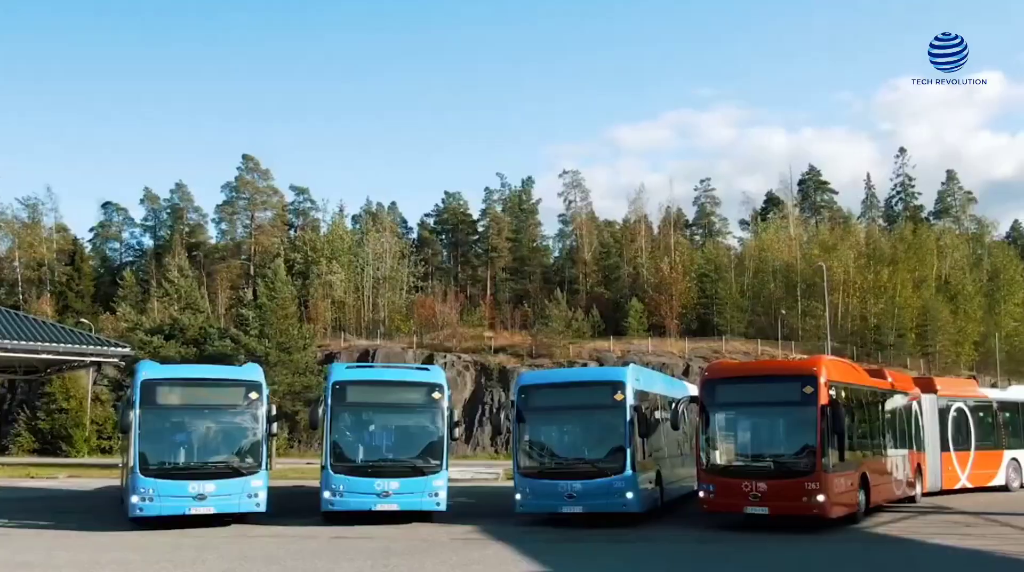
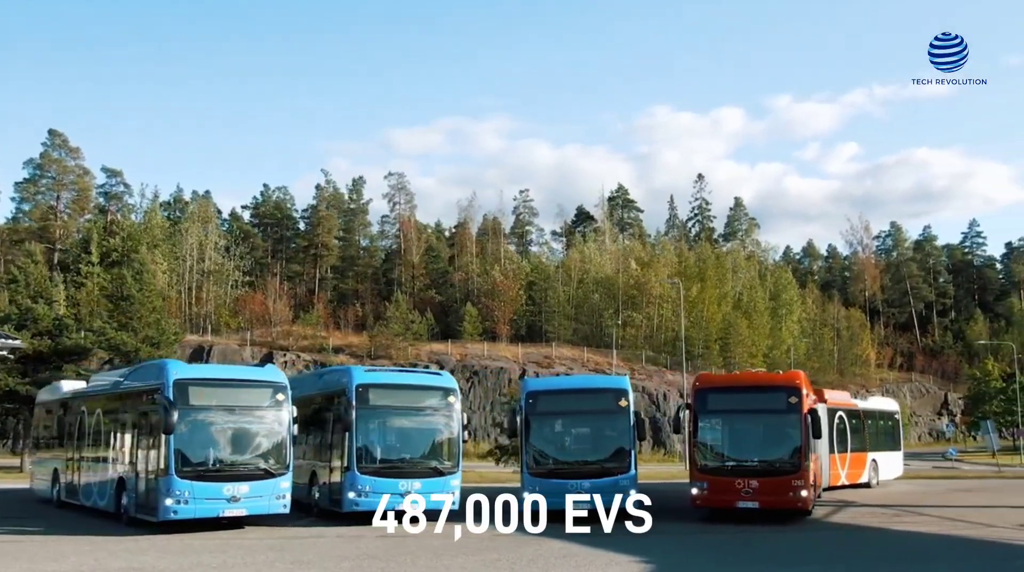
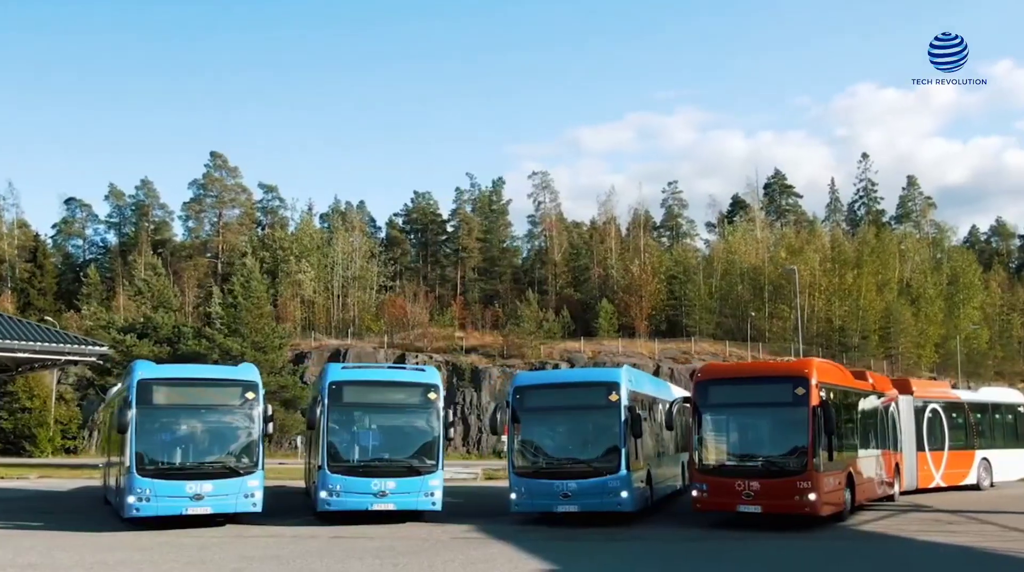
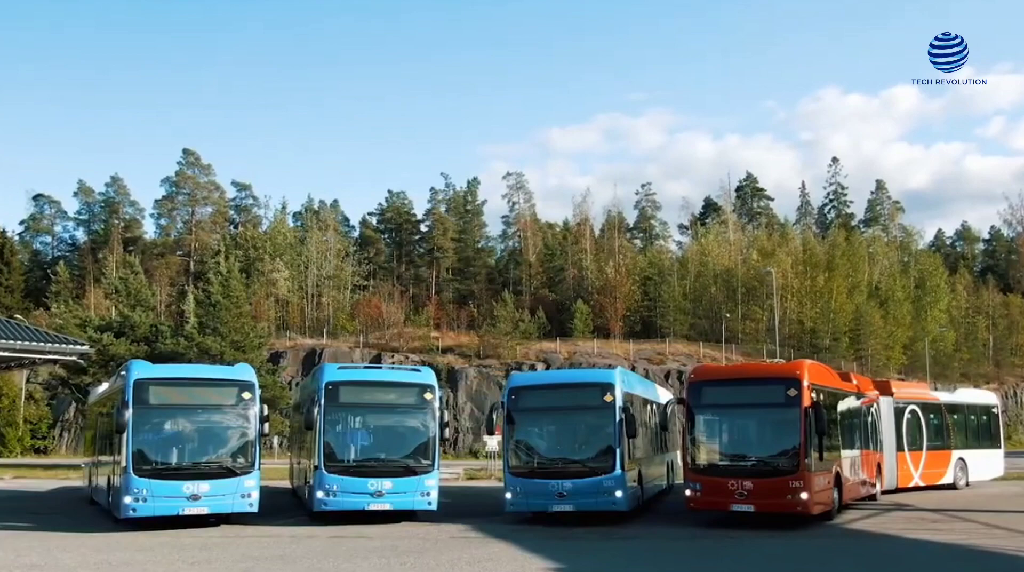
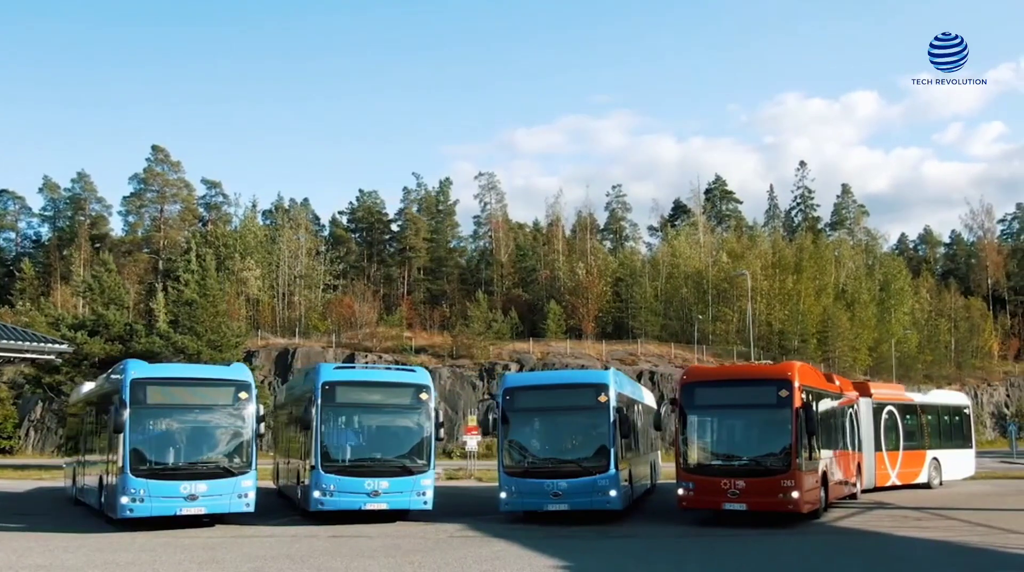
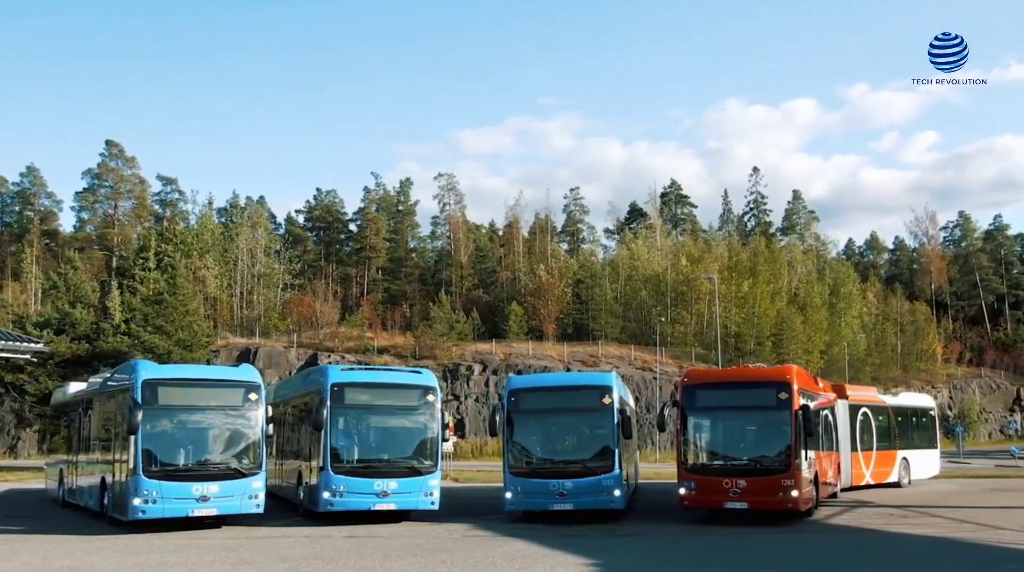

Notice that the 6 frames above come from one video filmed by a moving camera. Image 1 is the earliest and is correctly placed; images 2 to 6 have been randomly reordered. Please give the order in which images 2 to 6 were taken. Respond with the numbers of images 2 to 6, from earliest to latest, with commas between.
3, 4, 5, 6, 2
